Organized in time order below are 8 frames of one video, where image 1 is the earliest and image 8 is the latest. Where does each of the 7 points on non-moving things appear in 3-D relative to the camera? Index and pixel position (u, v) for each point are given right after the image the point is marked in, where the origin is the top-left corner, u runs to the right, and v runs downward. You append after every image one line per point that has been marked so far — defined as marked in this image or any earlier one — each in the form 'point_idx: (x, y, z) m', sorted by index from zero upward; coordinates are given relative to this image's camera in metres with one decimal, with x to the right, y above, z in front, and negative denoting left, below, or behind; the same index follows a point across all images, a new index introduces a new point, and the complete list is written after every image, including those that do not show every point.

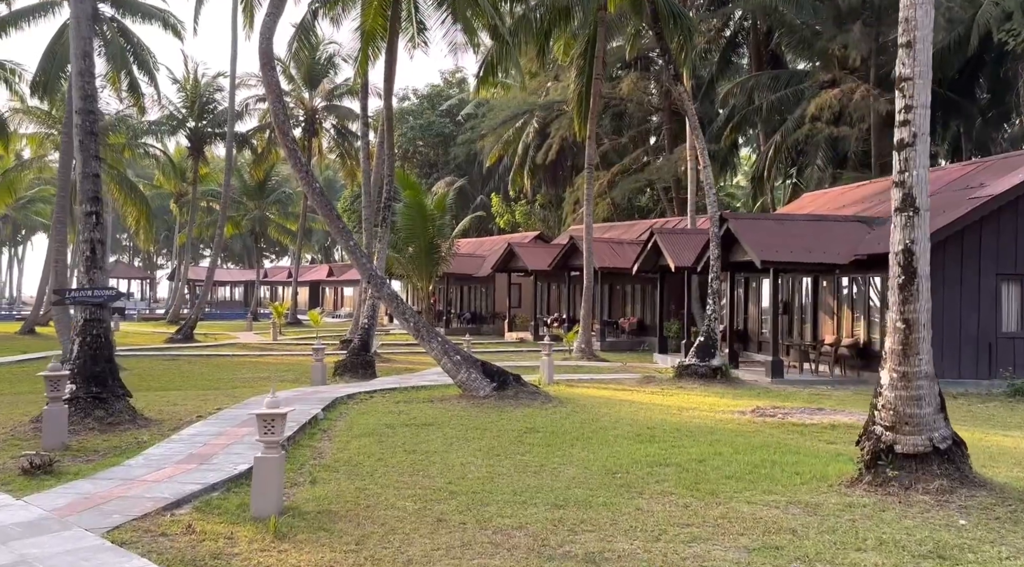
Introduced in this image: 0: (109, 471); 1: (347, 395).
0: (-2.9, -1.3, +6.3) m
1: (-2.0, -1.4, +11.0) m
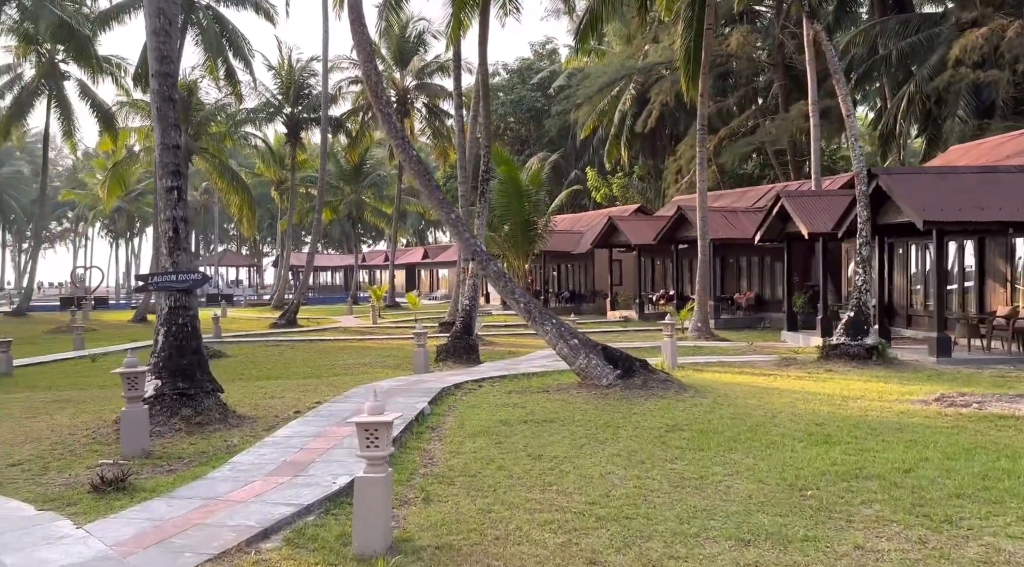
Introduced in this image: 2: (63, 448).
0: (-2.0, -1.2, +5.4) m
1: (-0.7, -1.1, +10.0) m
2: (-3.7, -1.3, +7.2) m
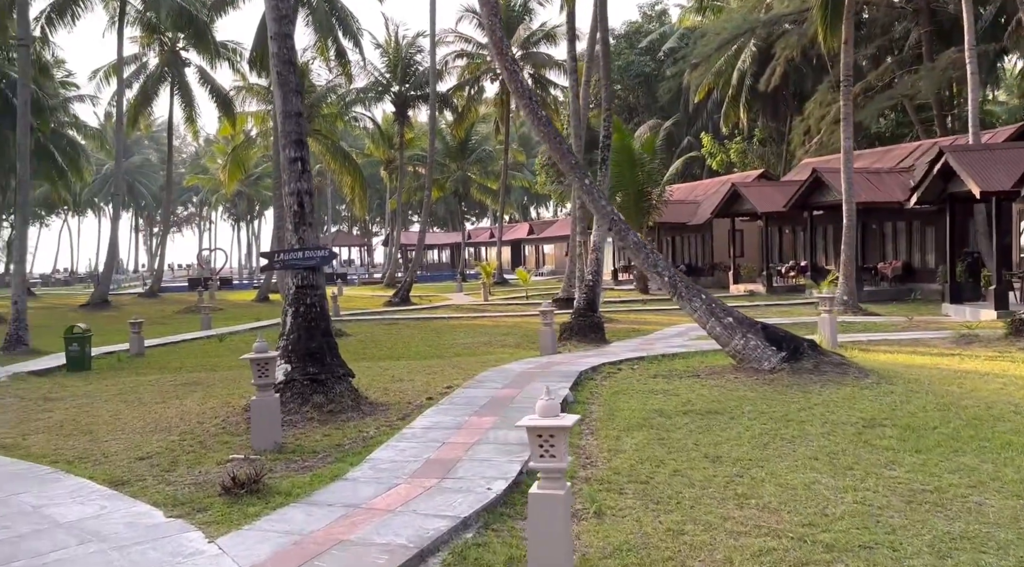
0: (-1.0, -1.1, +4.8) m
1: (+0.9, -0.9, +9.2) m
2: (-2.5, -1.2, +6.8) m
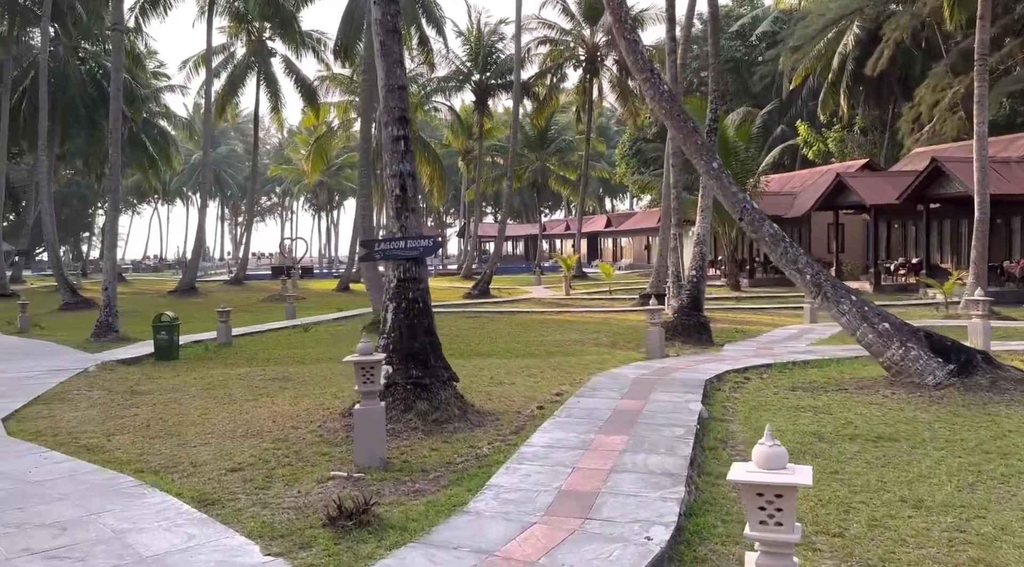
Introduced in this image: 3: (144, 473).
0: (-0.3, -1.1, +4.1) m
1: (+1.9, -0.8, +8.3) m
2: (-1.6, -1.2, +6.2) m
3: (-2.4, -1.2, +5.8) m
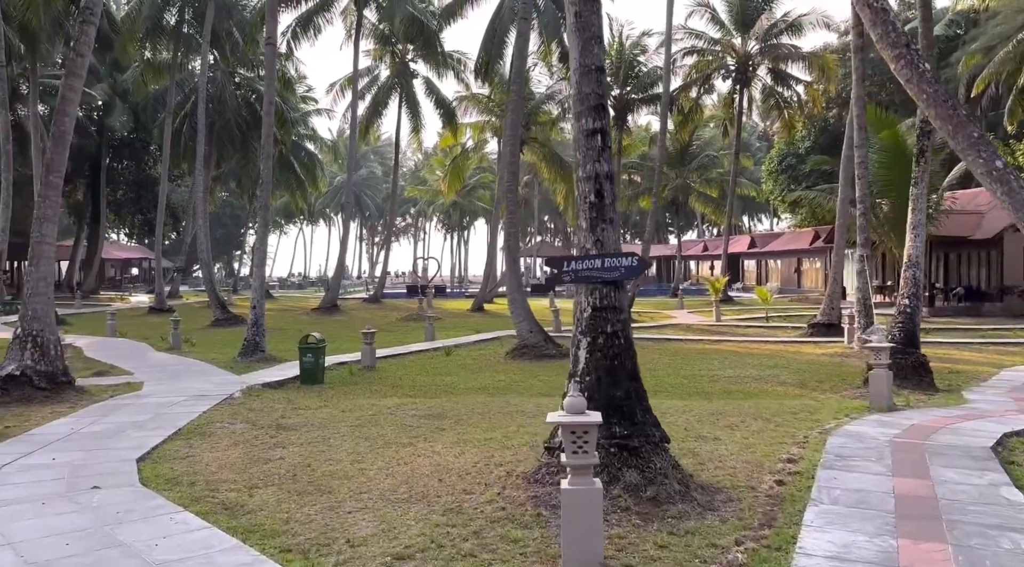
0: (+0.7, -1.3, +2.6) m
1: (+3.5, -1.1, +6.4) m
2: (-0.3, -1.3, +4.9) m
3: (-1.1, -1.4, +4.6) m
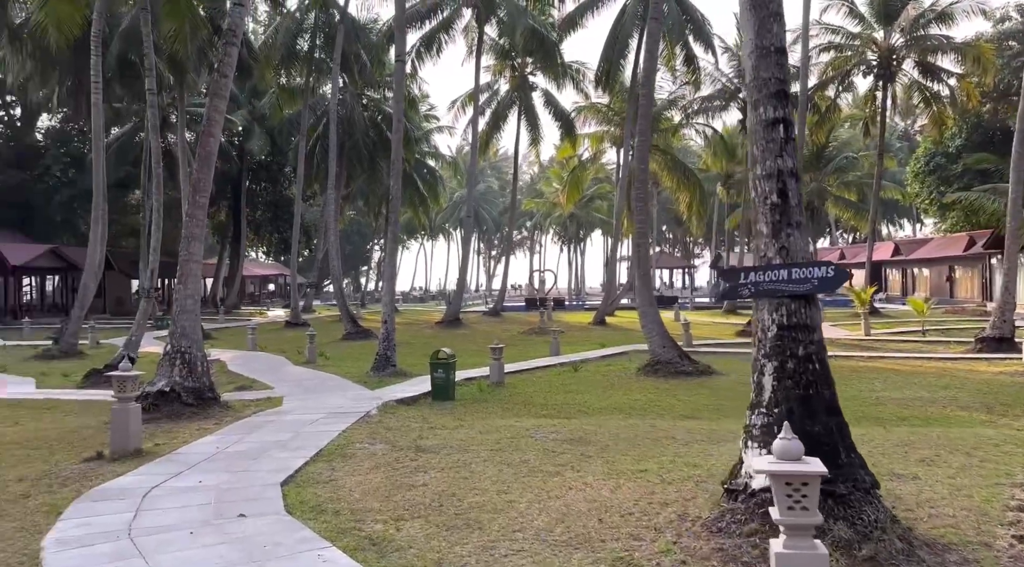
0: (+1.3, -1.3, +1.8) m
1: (+4.6, -1.2, +5.2) m
2: (+0.6, -1.4, +4.2) m
3: (-0.3, -1.5, +4.1) m
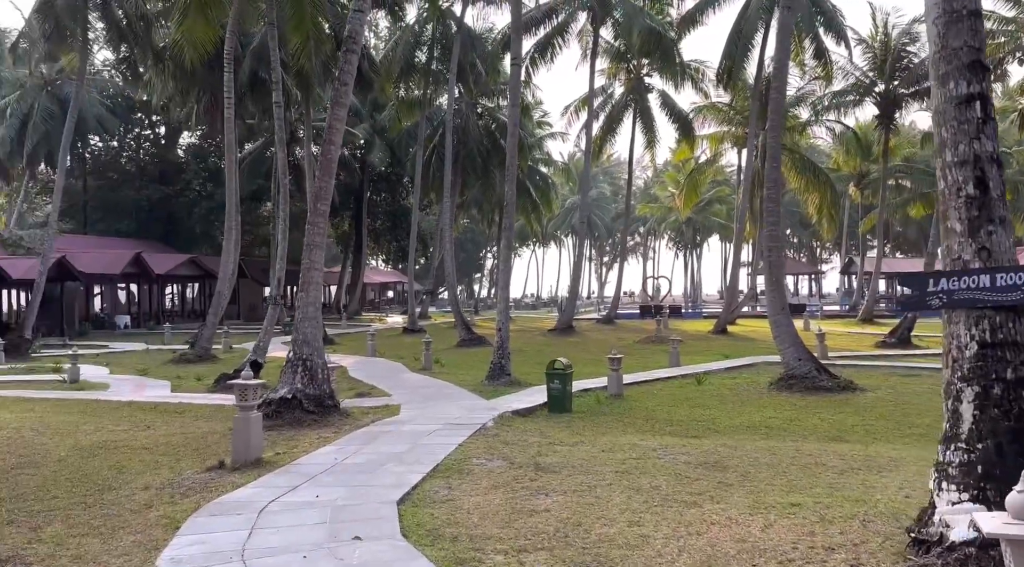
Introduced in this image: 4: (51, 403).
0: (+1.6, -1.4, +1.0) m
1: (+5.3, -1.2, +3.9) m
2: (+1.2, -1.5, +3.4) m
3: (+0.3, -1.6, +3.4) m
4: (-10.3, -2.6, +19.7) m
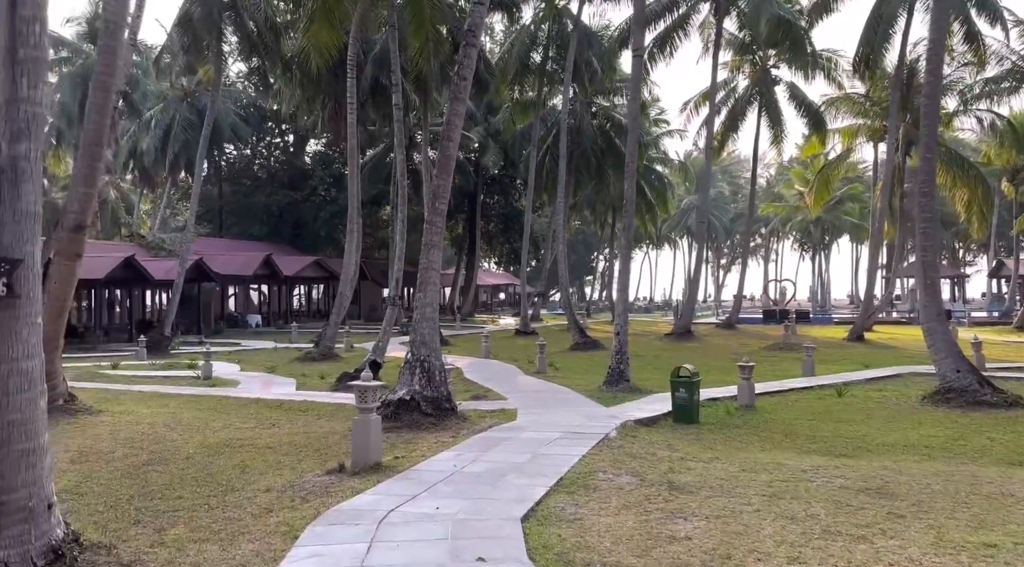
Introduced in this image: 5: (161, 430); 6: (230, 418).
0: (+1.8, -1.4, +0.1) m
1: (+5.9, -1.3, +2.6) m
2: (+1.8, -1.5, +2.6) m
3: (+0.9, -1.6, +2.6) m
4: (-7.6, -2.7, +20.2) m
5: (-6.4, -2.7, +16.0) m
6: (-5.6, -2.7, +17.6) m
